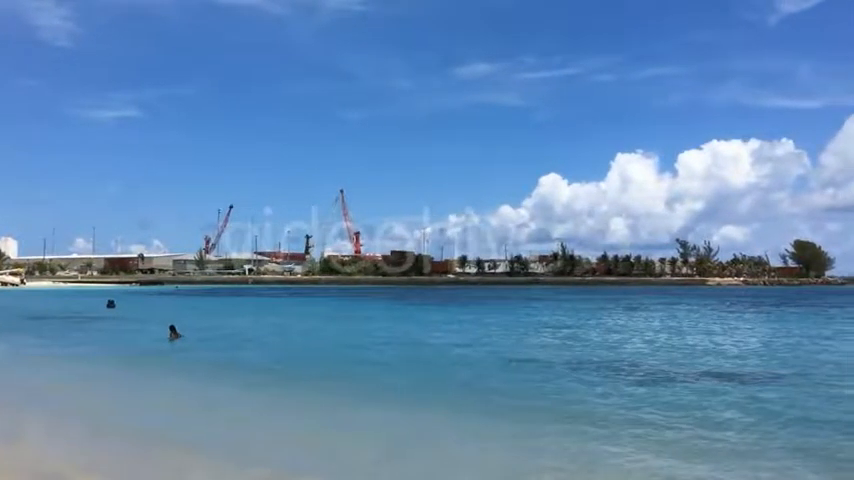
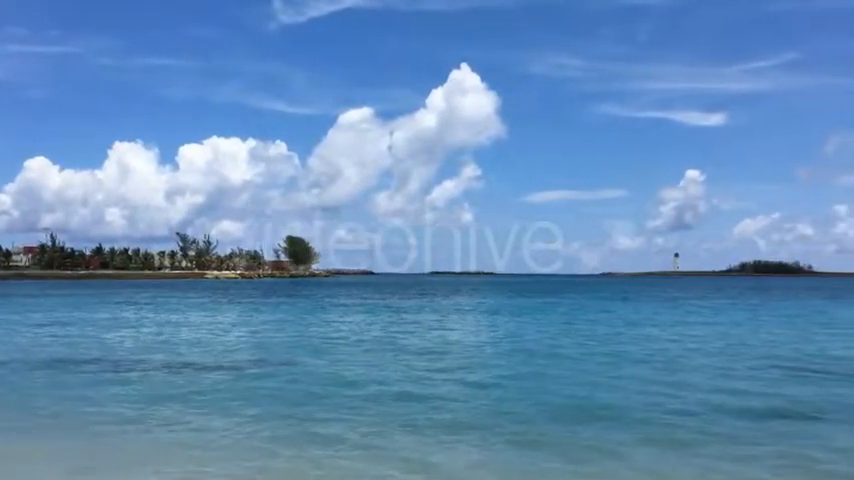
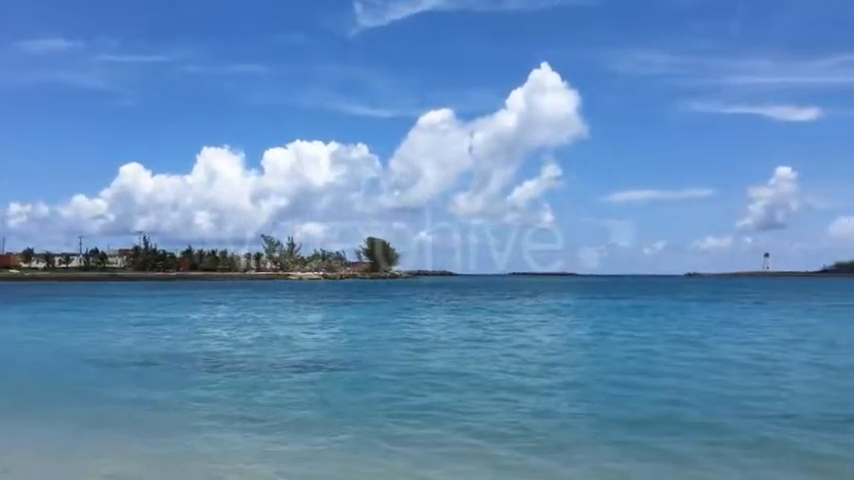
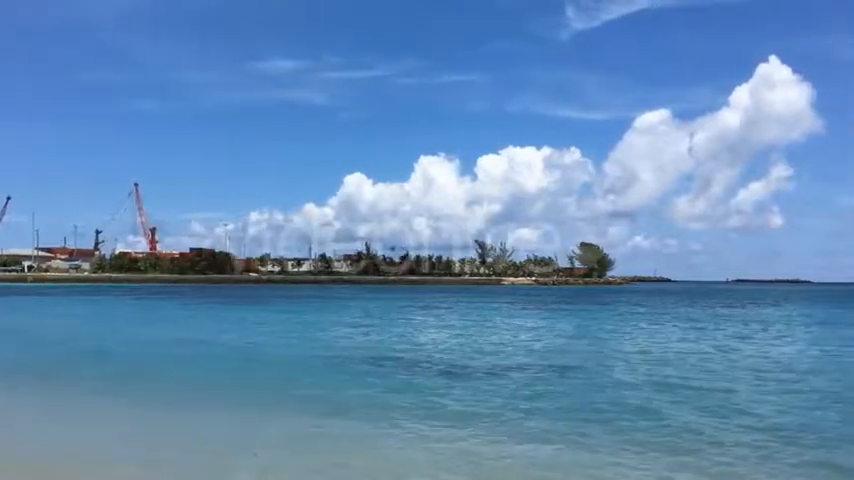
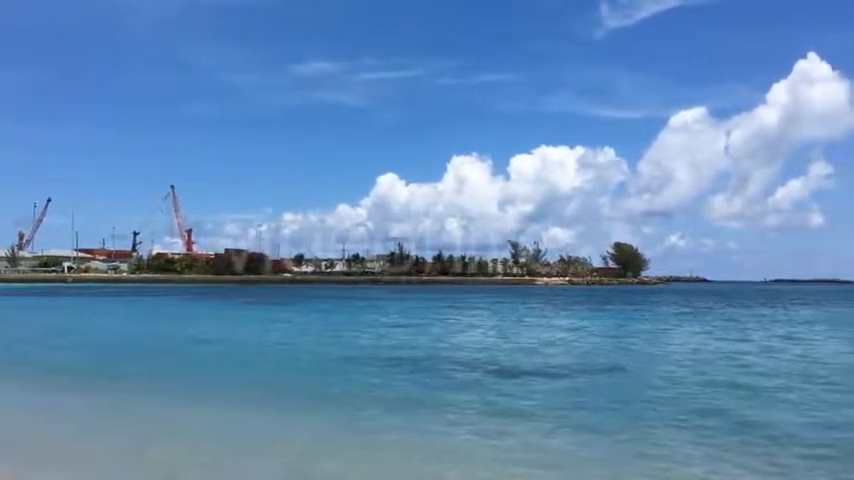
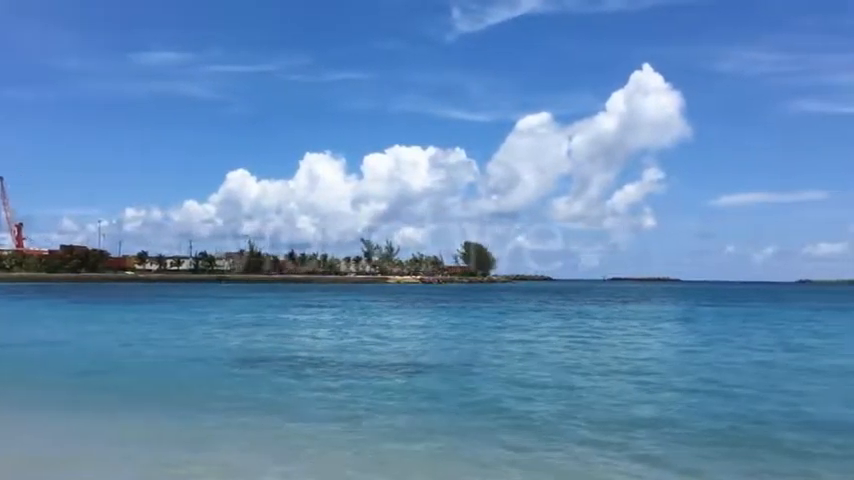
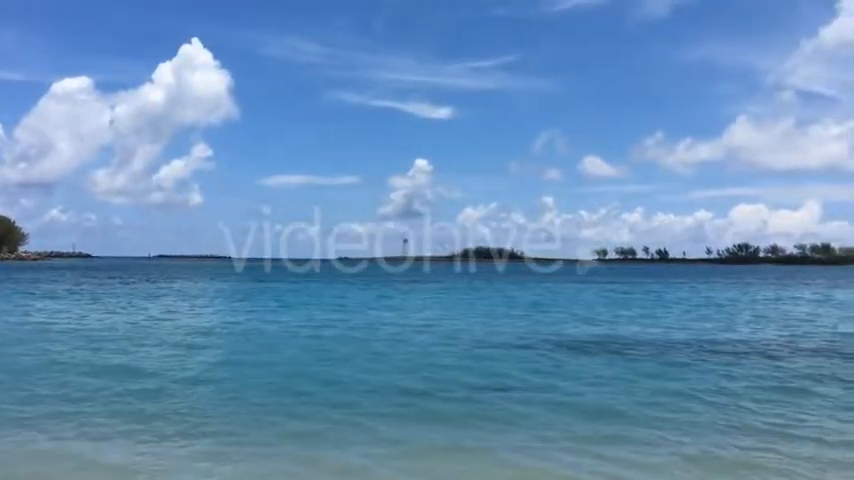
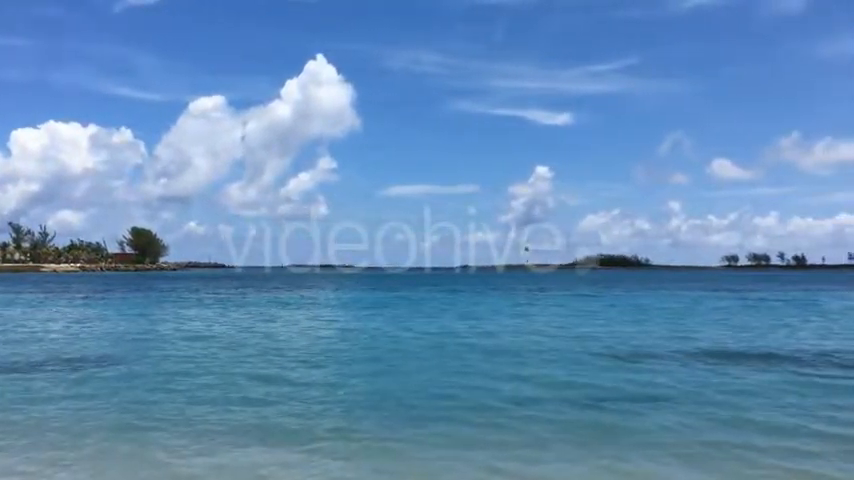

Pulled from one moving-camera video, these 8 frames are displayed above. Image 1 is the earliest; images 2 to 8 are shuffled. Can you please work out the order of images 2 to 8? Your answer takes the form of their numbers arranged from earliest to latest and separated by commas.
5, 4, 6, 3, 2, 8, 7
